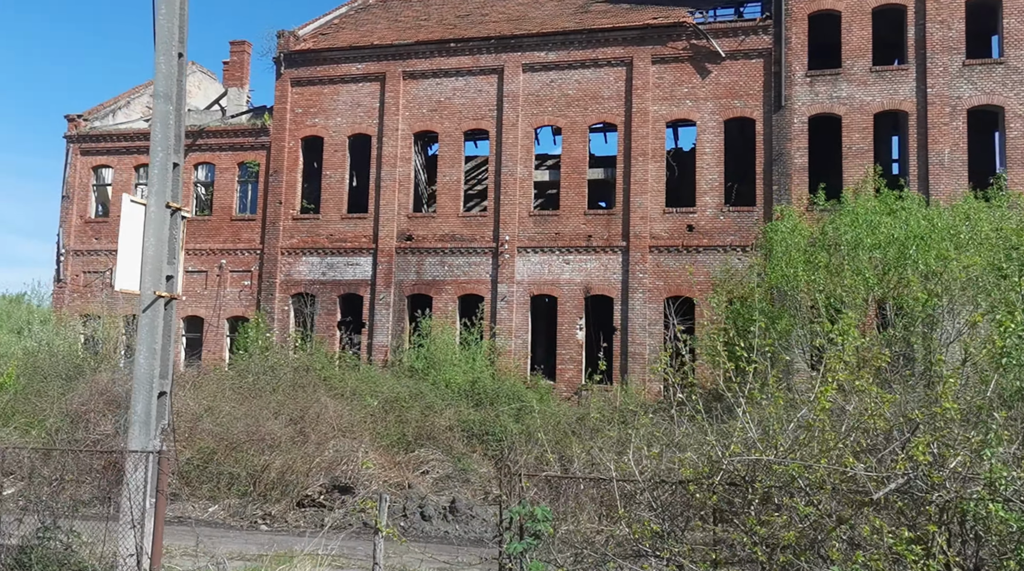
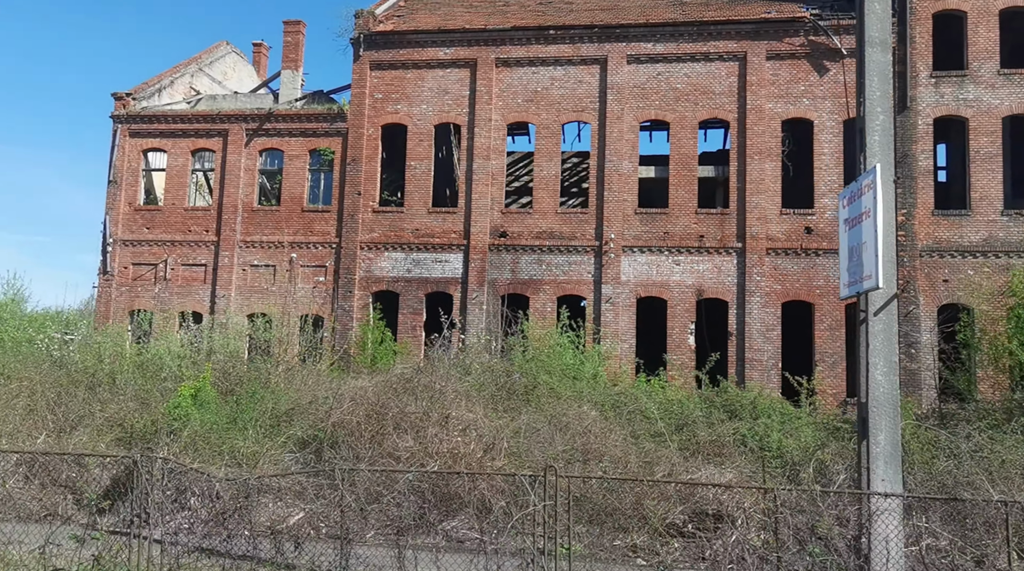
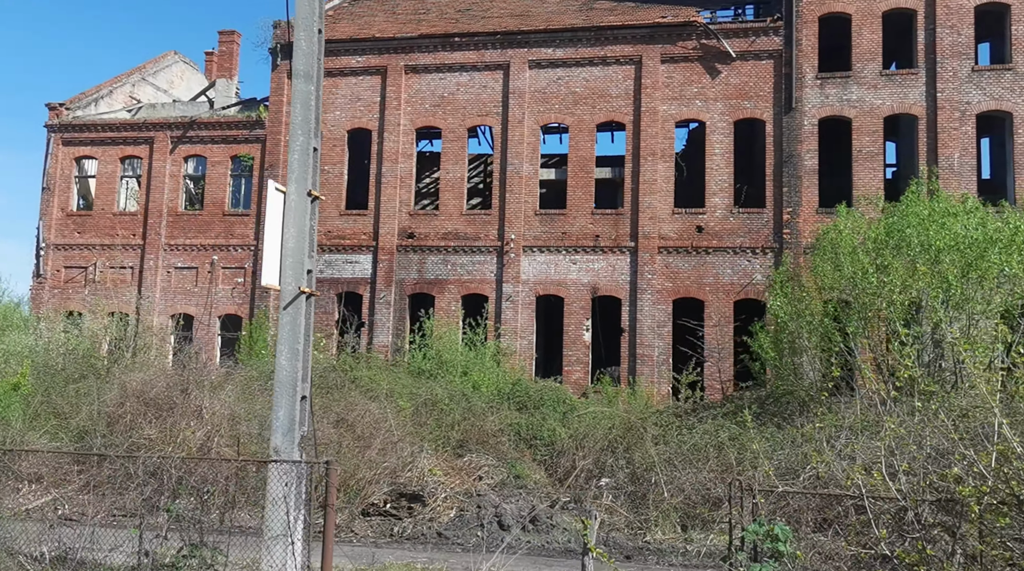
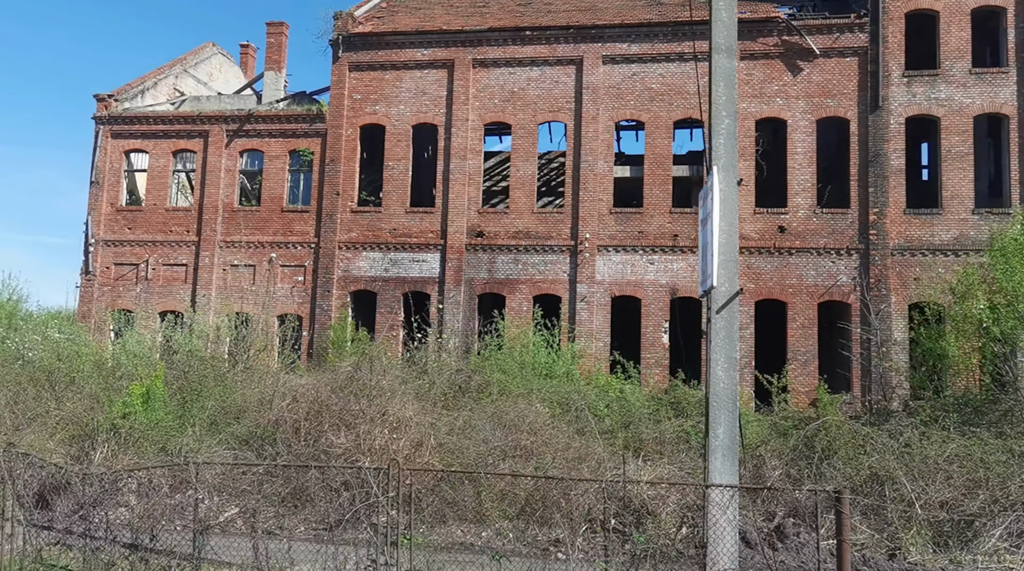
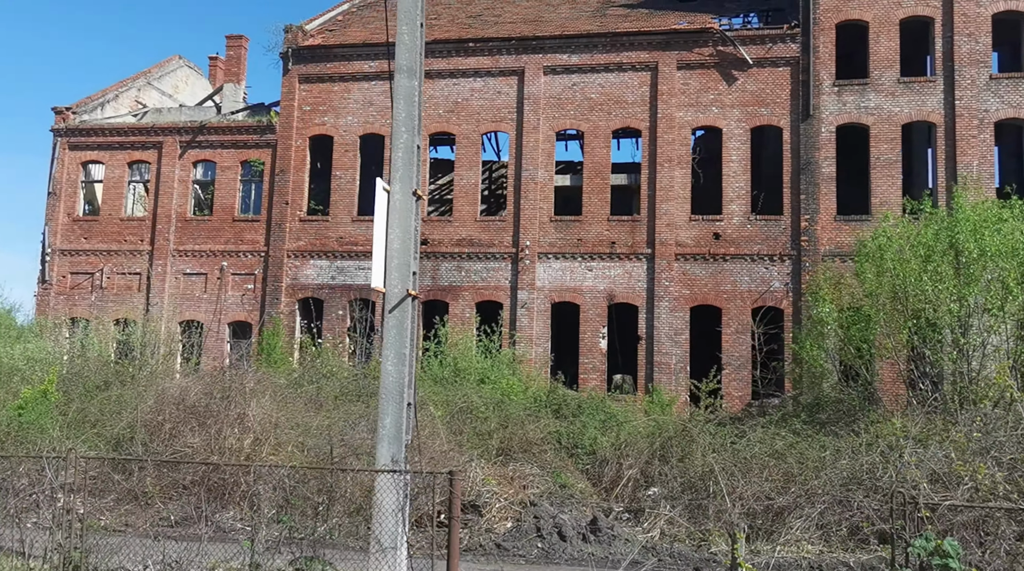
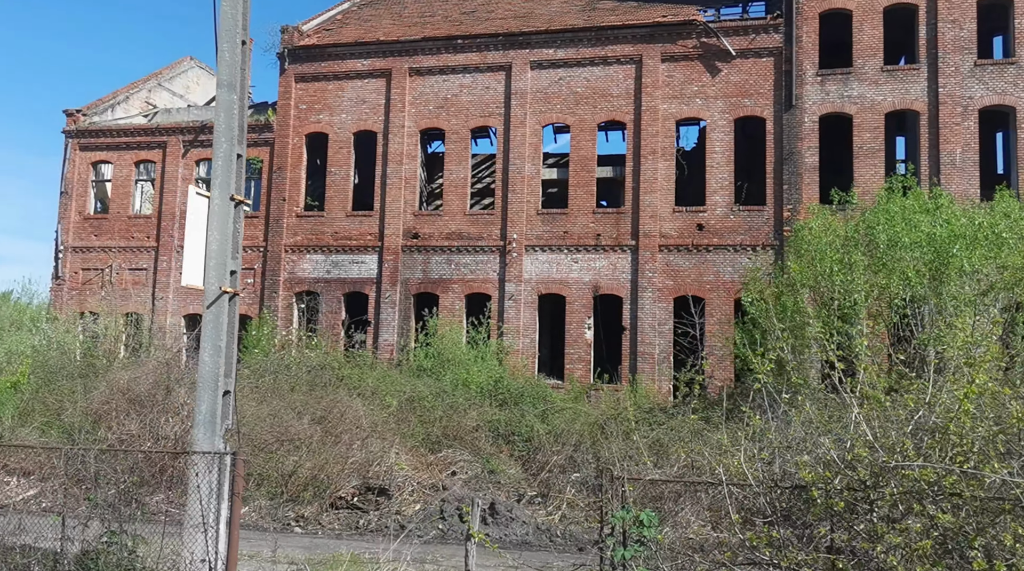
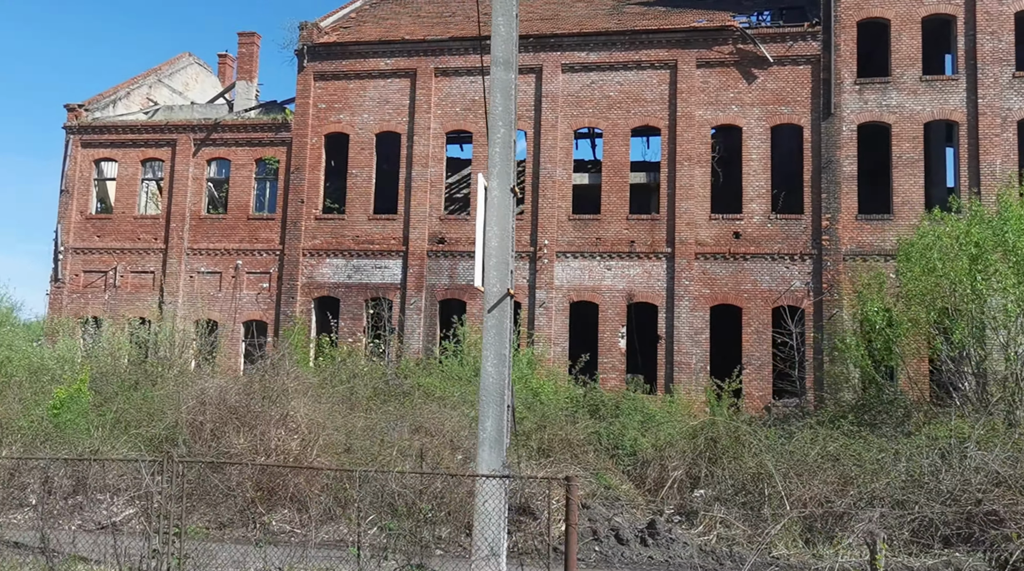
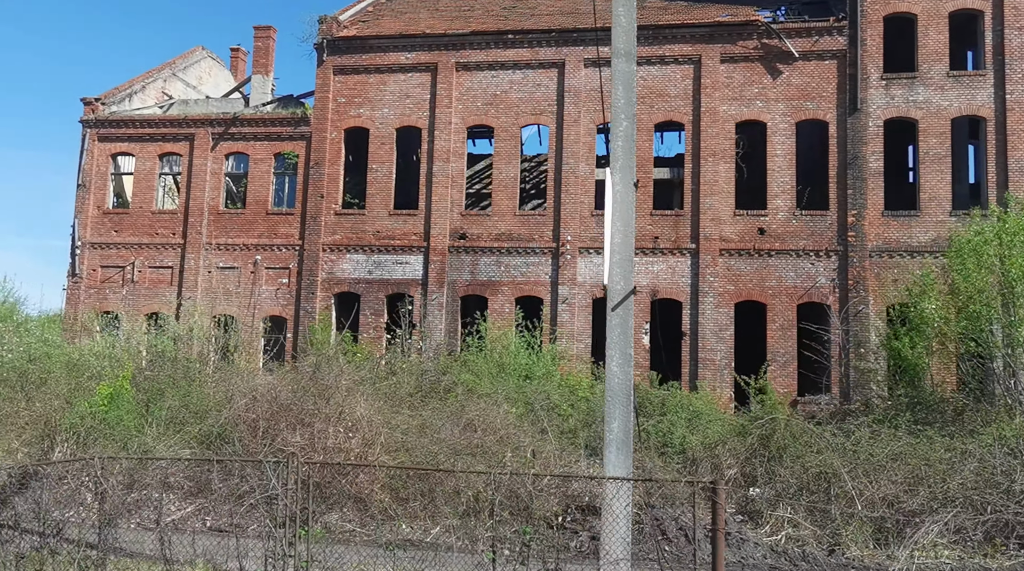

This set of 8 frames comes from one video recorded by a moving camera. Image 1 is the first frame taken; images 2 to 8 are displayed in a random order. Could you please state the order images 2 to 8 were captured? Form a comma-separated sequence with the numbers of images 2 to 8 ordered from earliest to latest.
6, 3, 5, 7, 8, 4, 2
